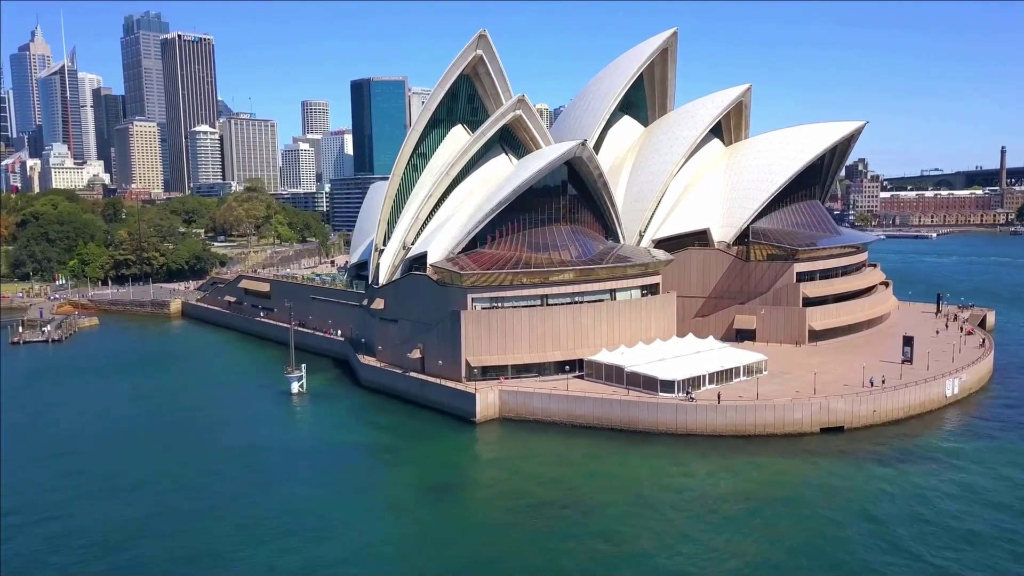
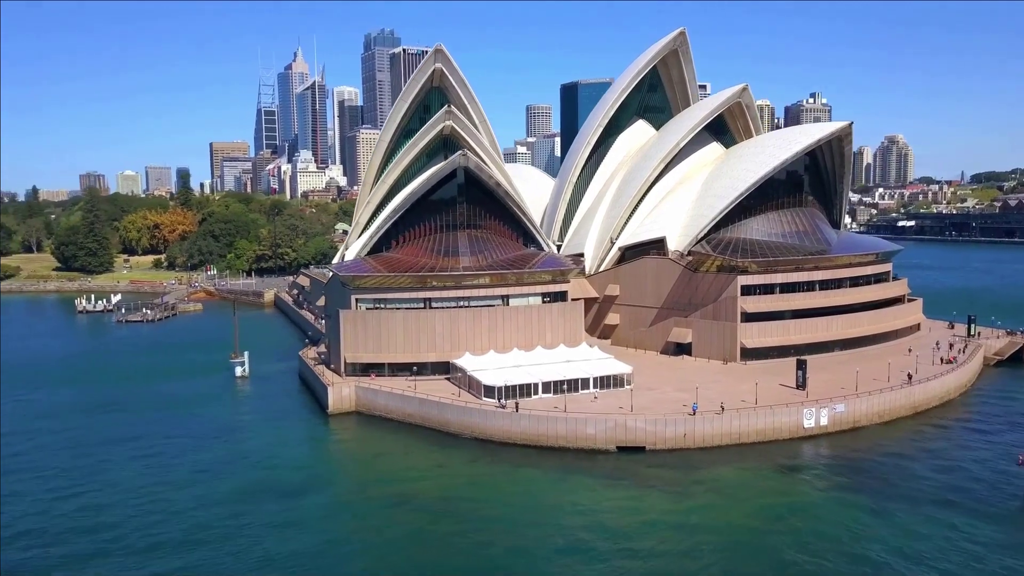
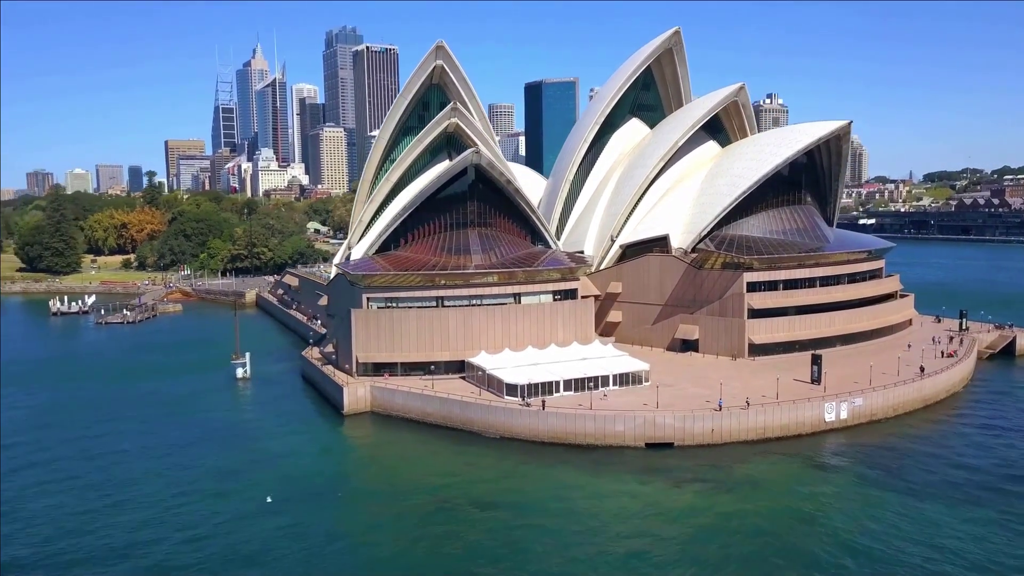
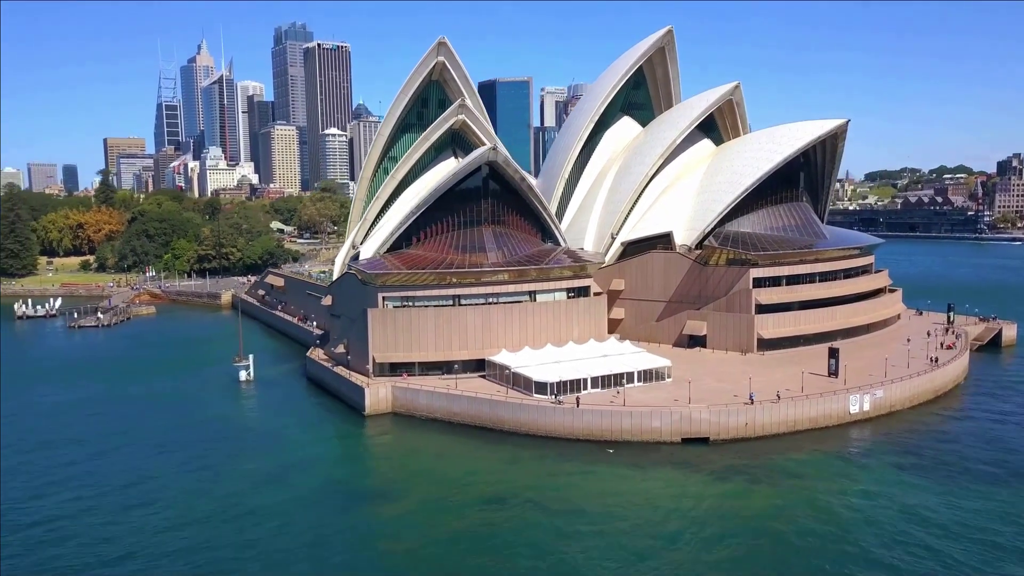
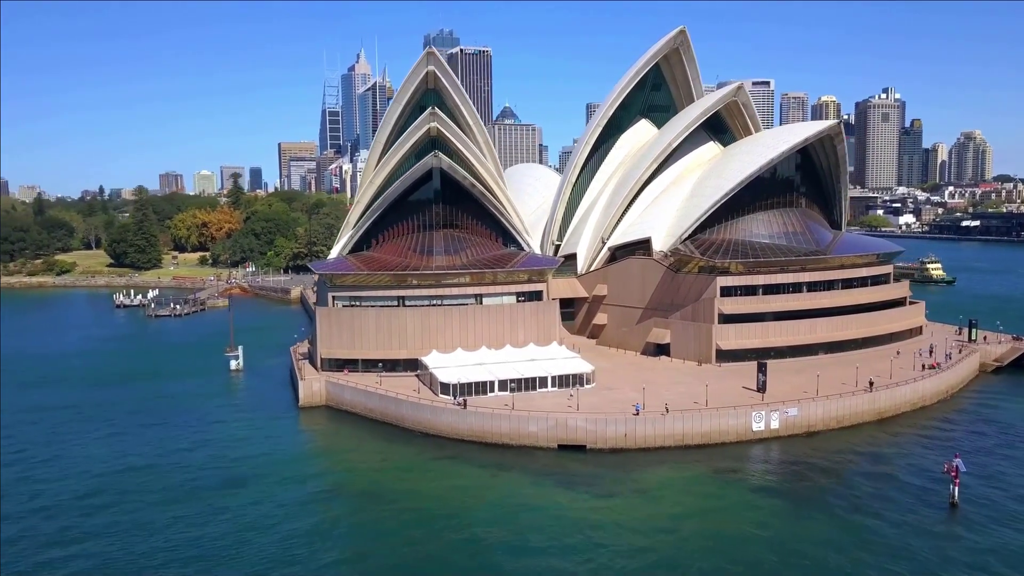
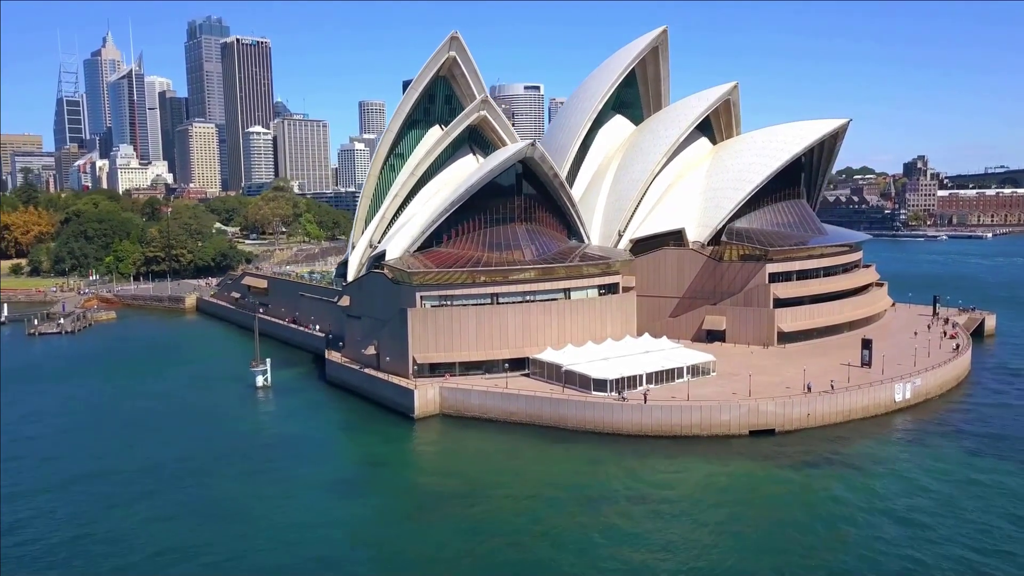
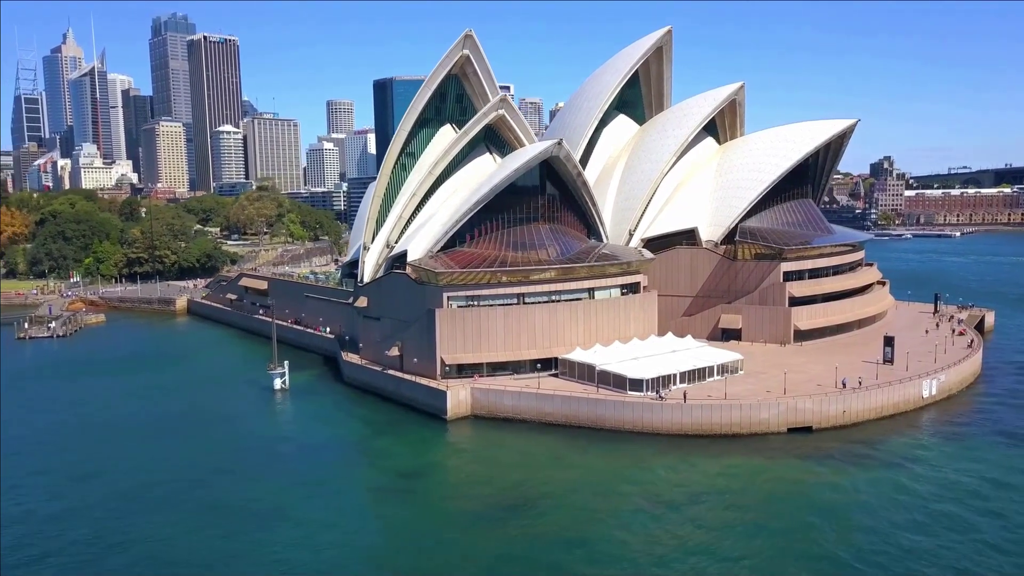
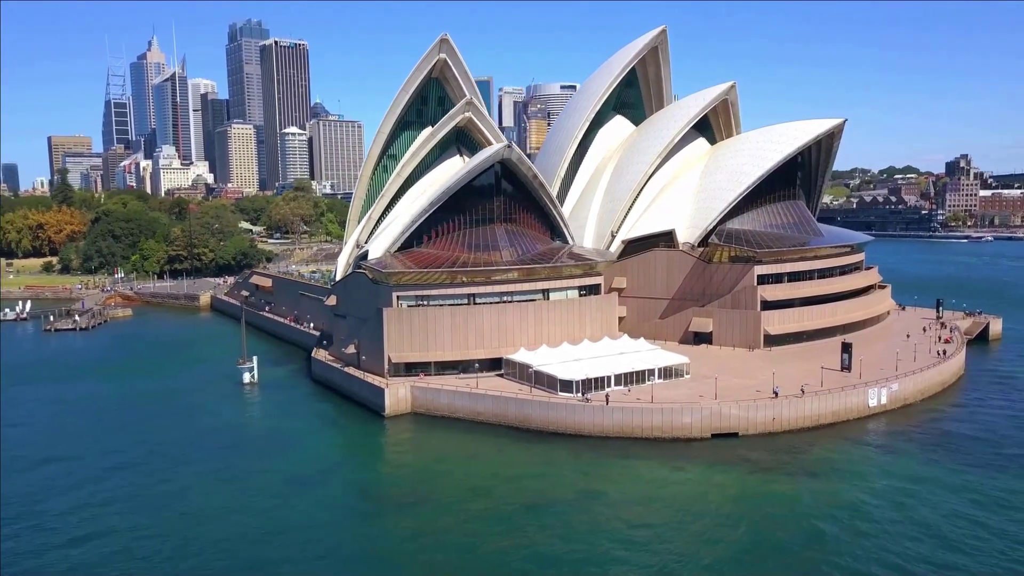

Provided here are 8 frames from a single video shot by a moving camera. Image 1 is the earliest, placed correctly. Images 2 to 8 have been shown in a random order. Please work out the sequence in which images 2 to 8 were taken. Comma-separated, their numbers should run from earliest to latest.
7, 6, 8, 4, 3, 2, 5
